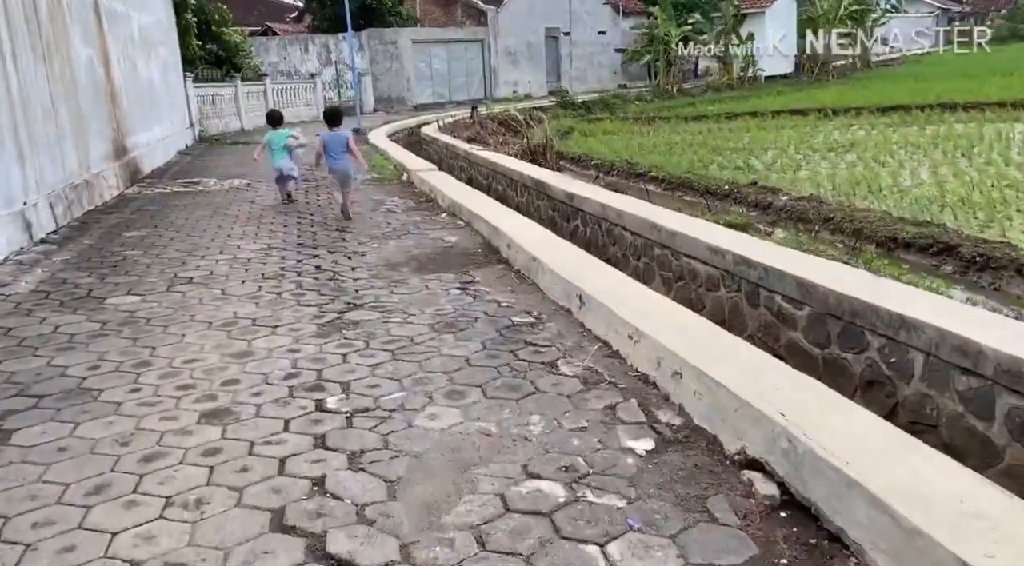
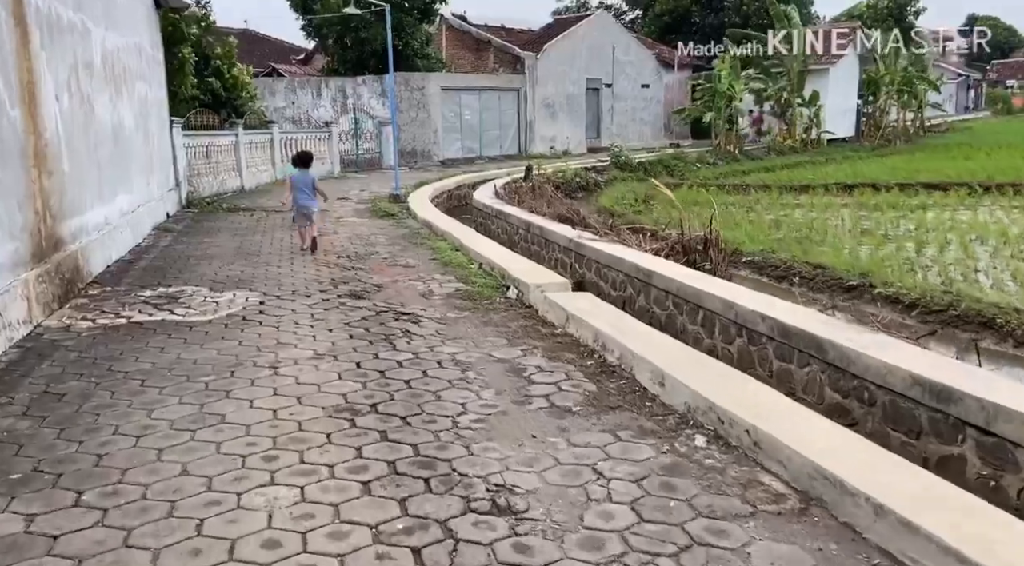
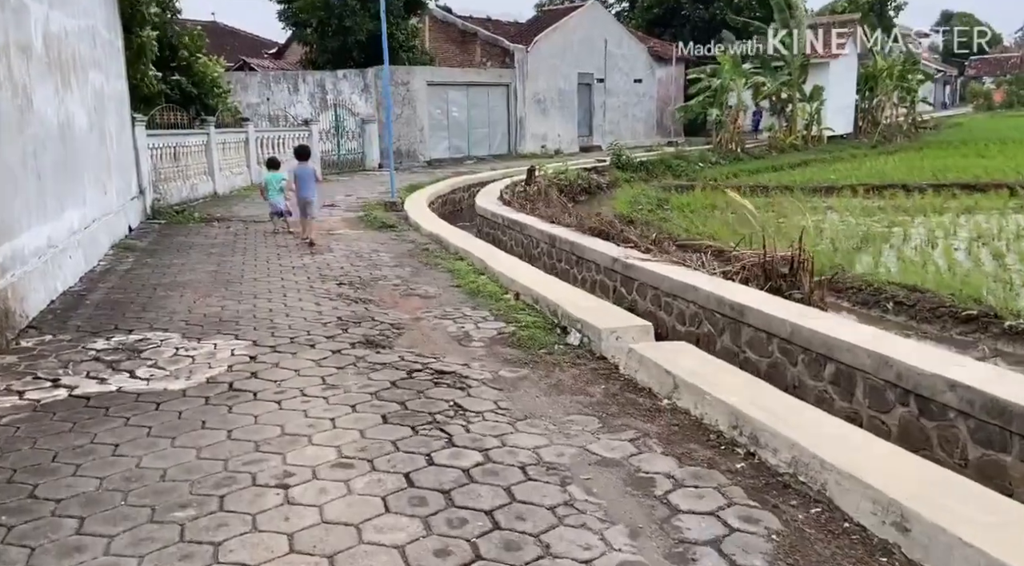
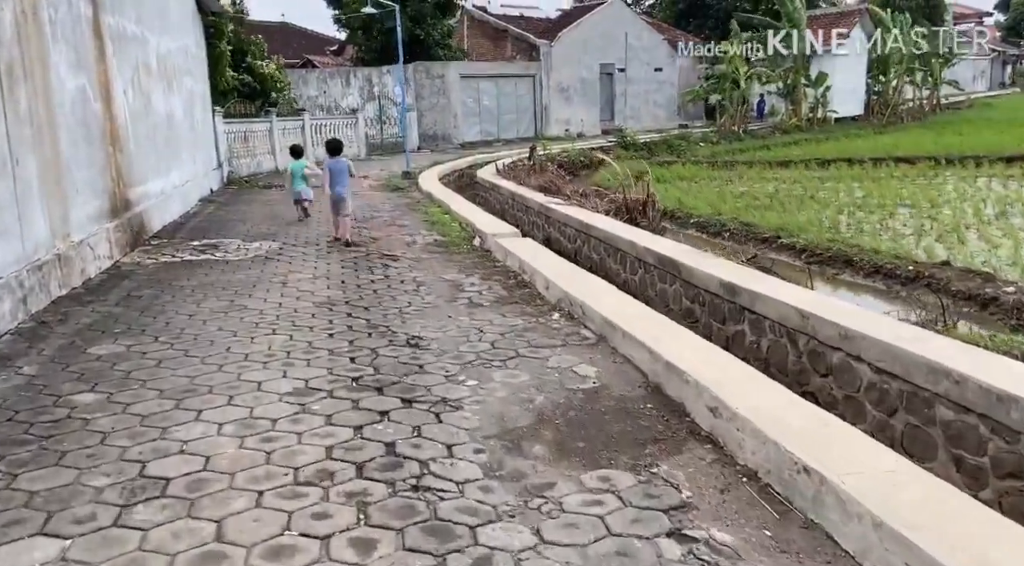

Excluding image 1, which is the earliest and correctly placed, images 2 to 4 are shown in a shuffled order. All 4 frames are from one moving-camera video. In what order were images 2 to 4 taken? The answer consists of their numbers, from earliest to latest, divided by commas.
4, 2, 3
